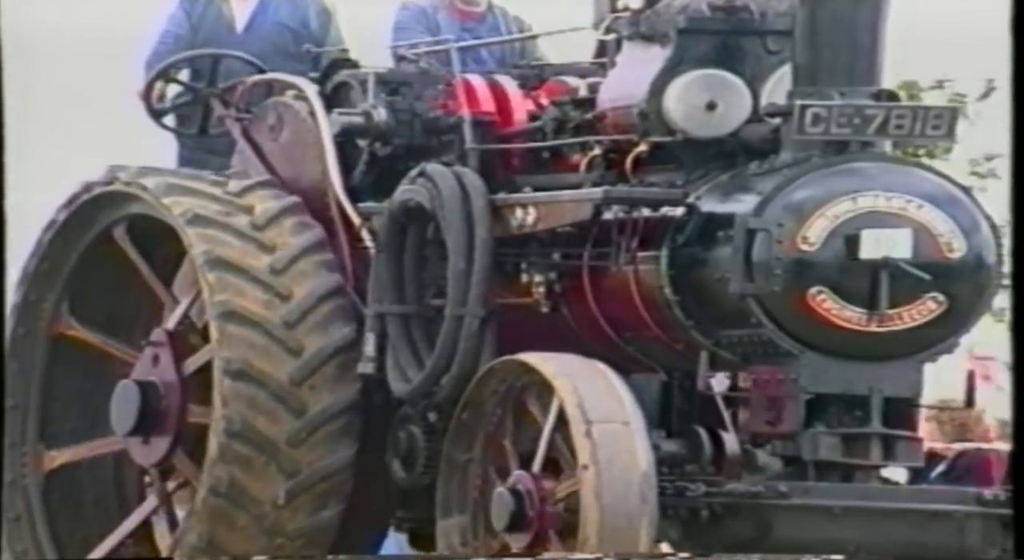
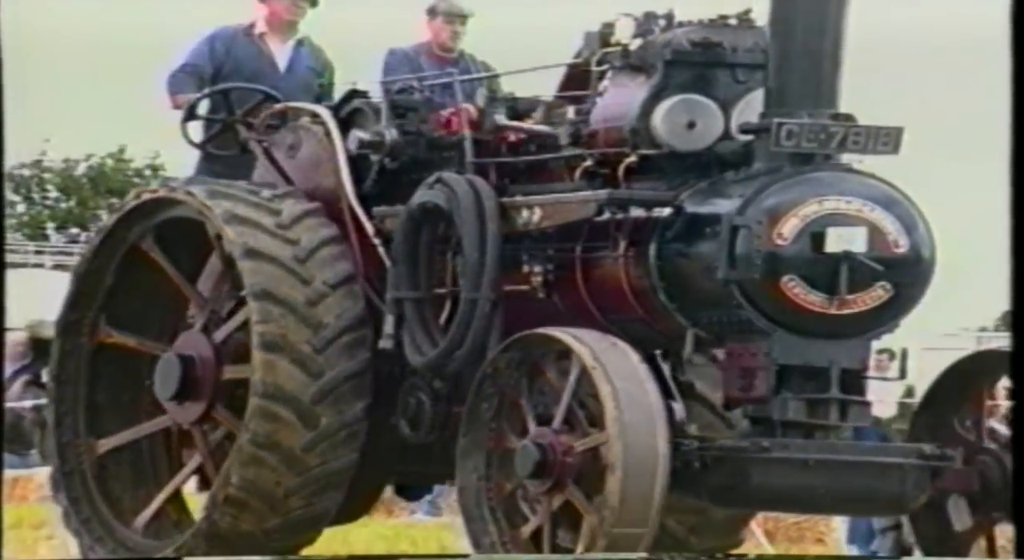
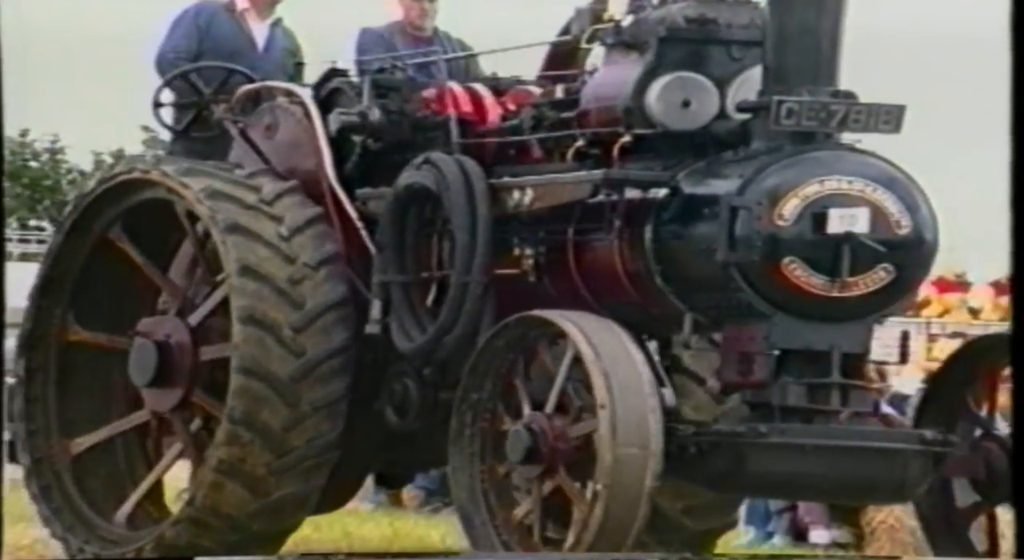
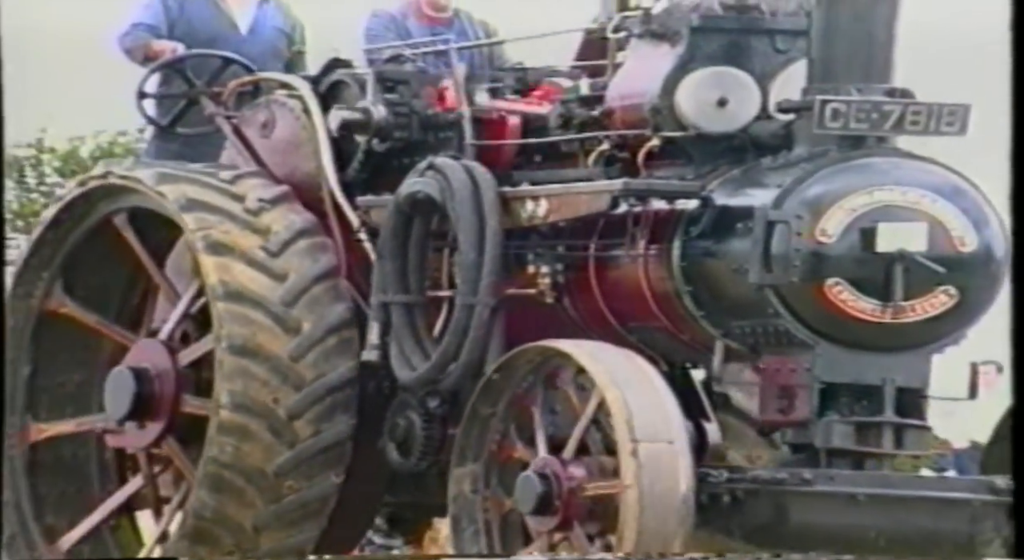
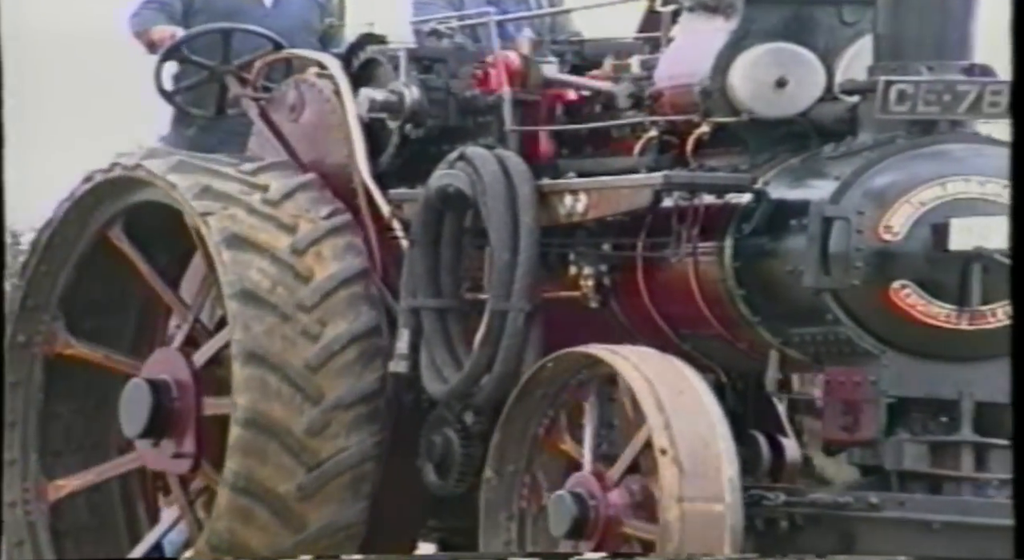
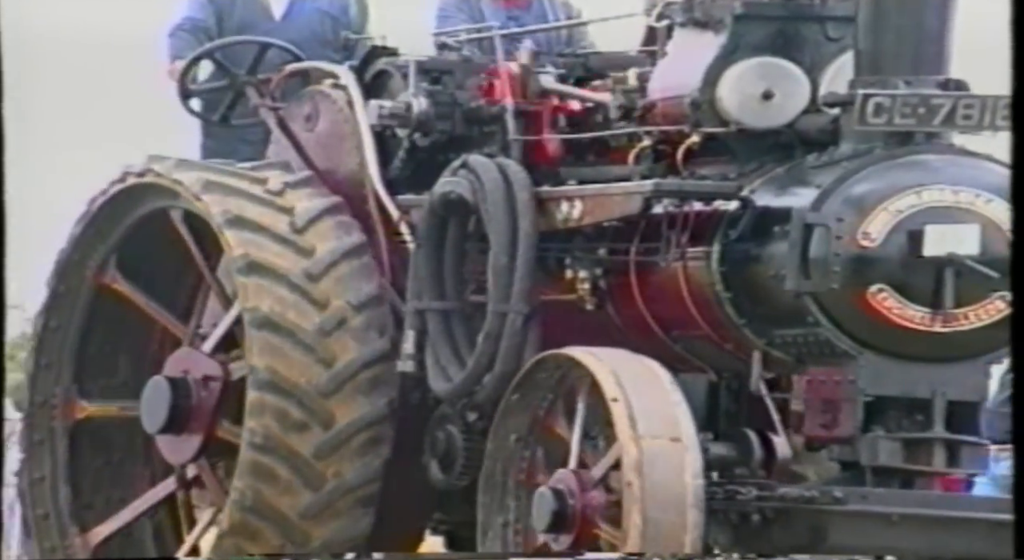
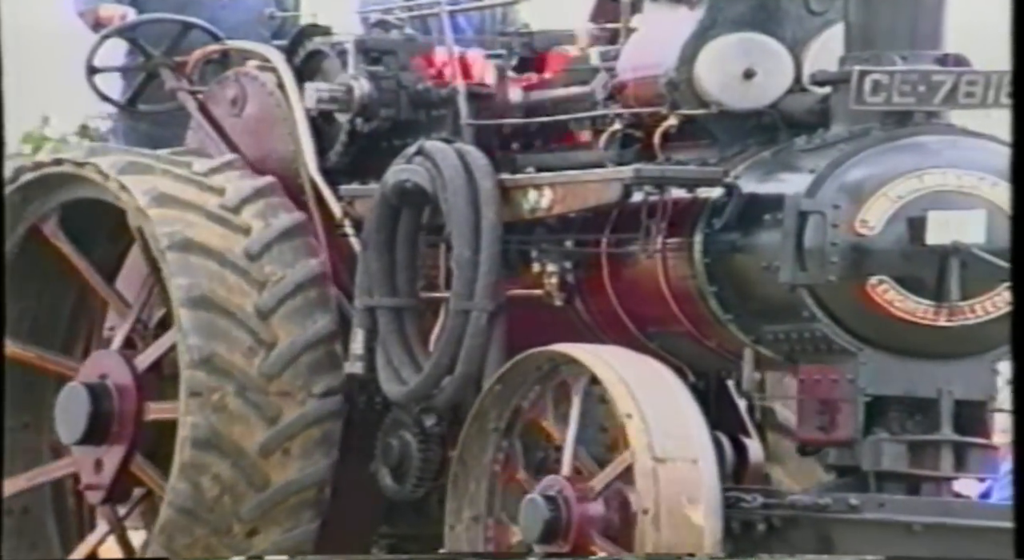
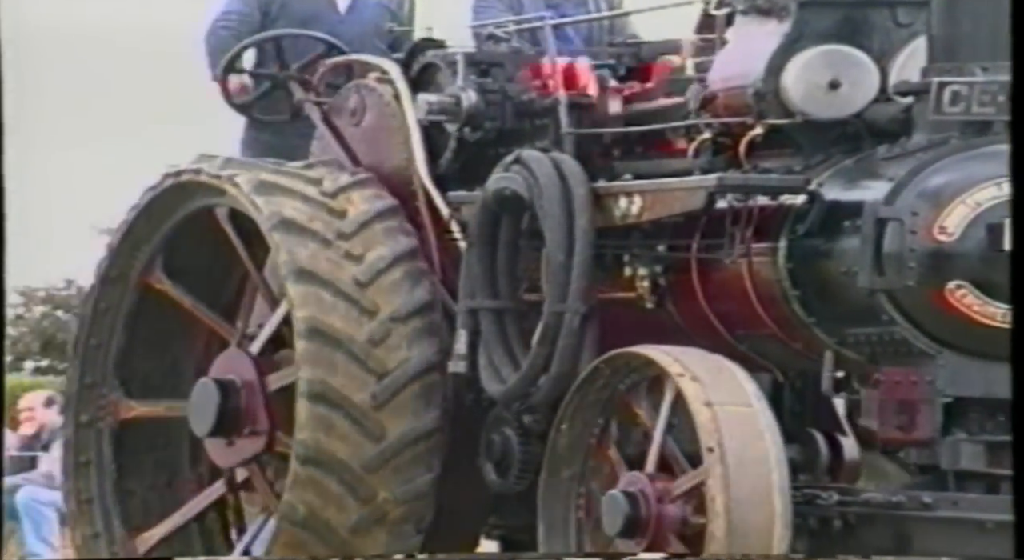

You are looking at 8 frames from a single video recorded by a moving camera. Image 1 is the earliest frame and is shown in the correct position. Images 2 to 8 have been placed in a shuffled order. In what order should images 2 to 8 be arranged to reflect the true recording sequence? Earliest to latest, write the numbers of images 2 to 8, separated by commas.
6, 8, 5, 7, 4, 2, 3
